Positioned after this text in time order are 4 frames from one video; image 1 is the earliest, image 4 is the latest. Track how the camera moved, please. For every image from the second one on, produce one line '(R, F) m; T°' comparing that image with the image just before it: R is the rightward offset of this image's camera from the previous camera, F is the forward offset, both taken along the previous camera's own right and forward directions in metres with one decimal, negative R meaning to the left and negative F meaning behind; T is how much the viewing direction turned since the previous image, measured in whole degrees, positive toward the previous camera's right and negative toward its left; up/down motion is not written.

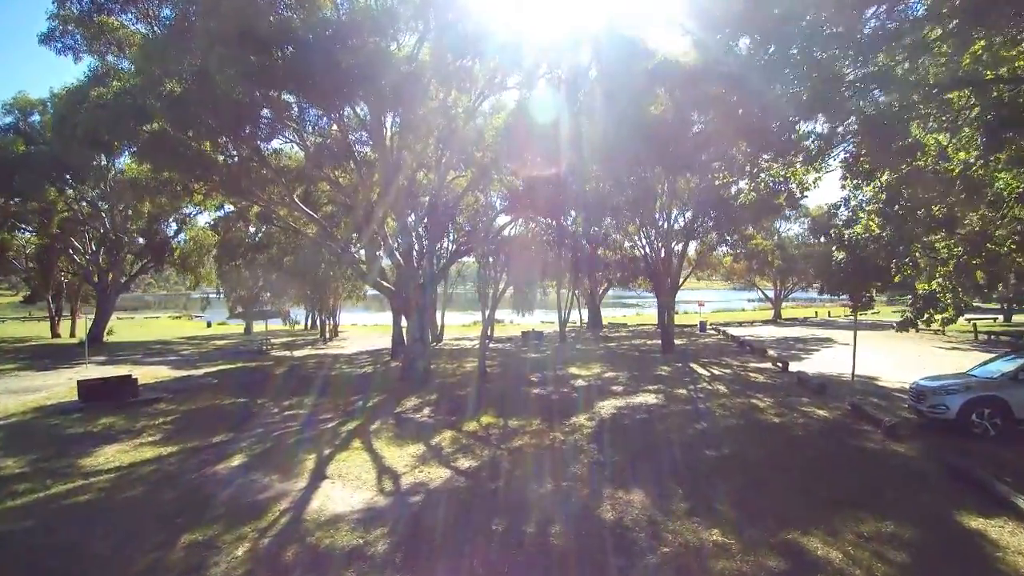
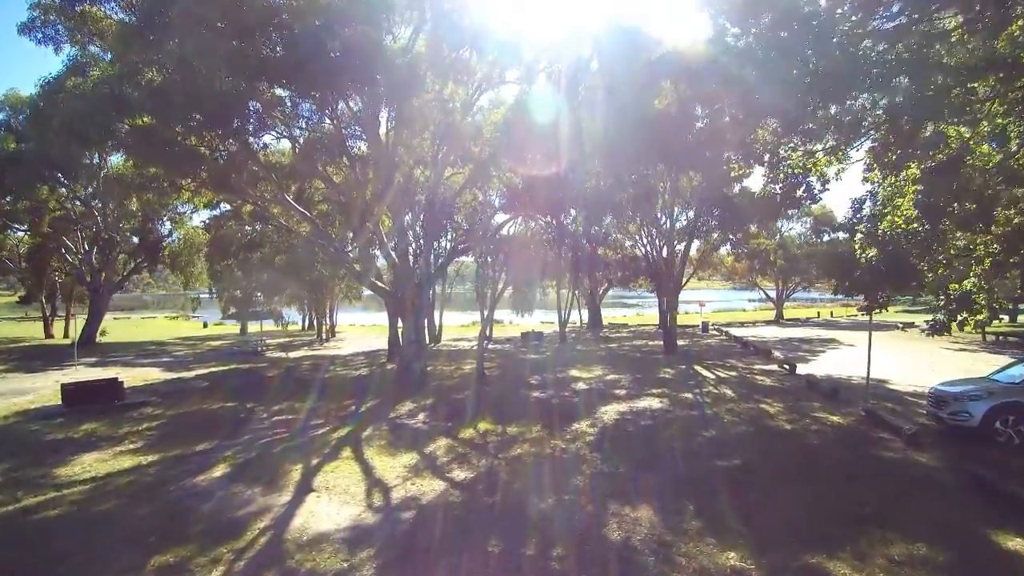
(0.0, +0.5) m; 0°
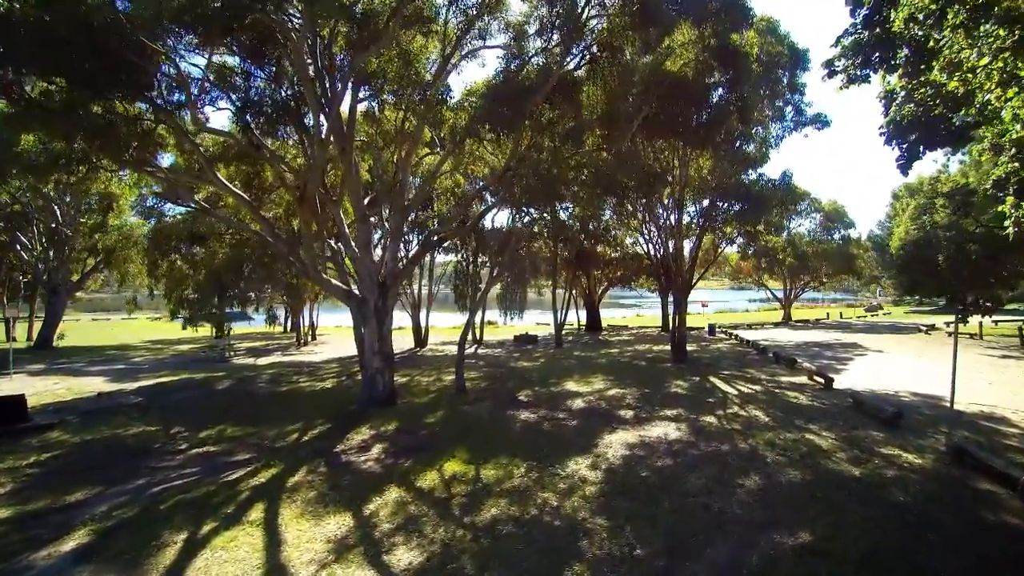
(+0.3, +2.3) m; 0°
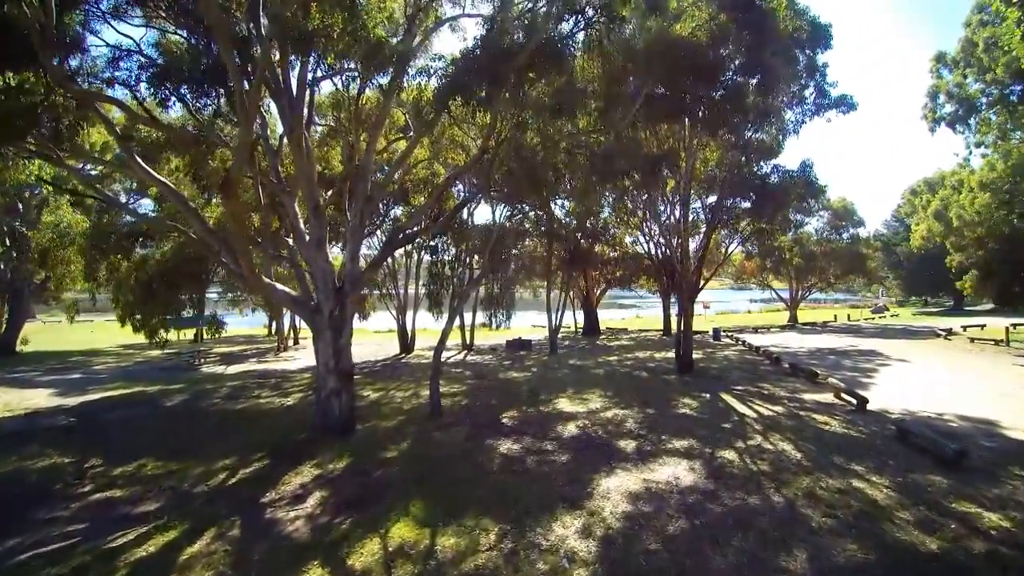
(+0.3, +1.7) m; 0°
